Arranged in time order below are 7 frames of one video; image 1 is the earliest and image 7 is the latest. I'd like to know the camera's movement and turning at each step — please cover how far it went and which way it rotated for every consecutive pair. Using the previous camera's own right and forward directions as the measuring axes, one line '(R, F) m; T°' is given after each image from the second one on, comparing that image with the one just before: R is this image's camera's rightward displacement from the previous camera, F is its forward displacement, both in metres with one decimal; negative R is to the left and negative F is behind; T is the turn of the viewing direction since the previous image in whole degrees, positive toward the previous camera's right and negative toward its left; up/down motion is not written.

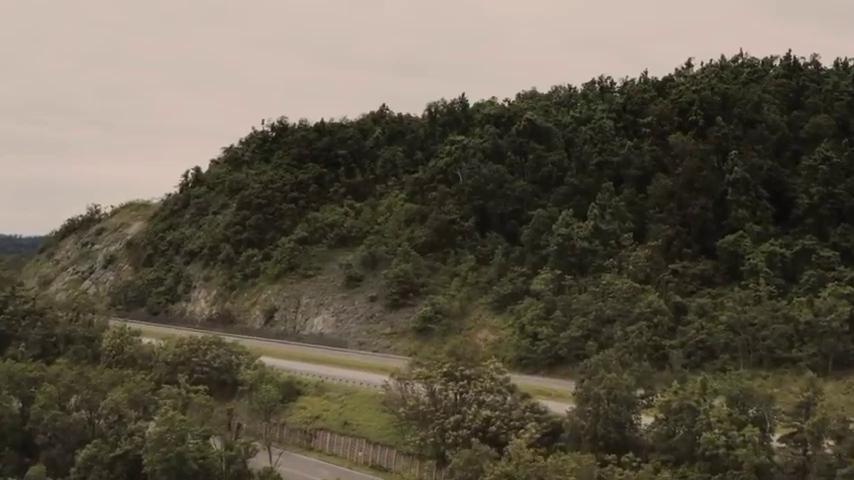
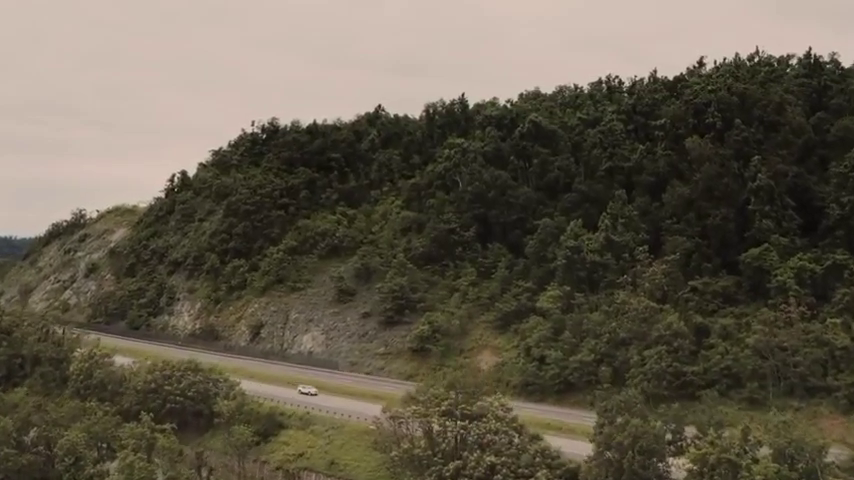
(+0.1, +4.1) m; 0°
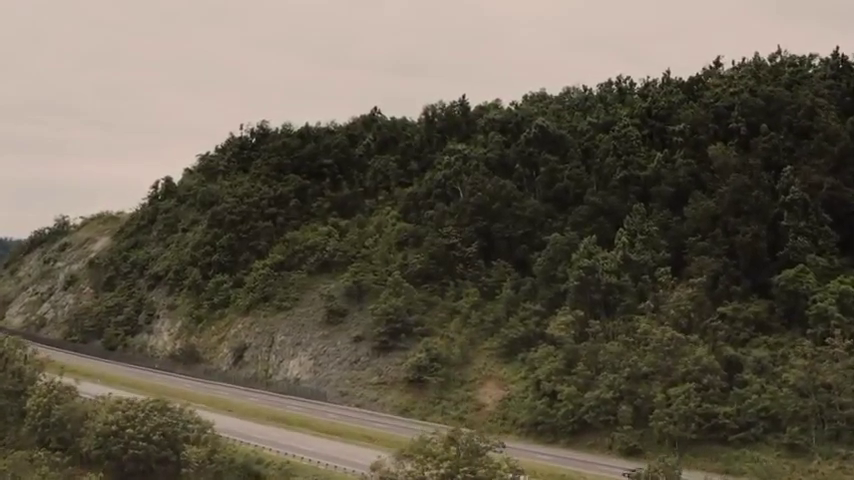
(+0.1, +4.6) m; 0°
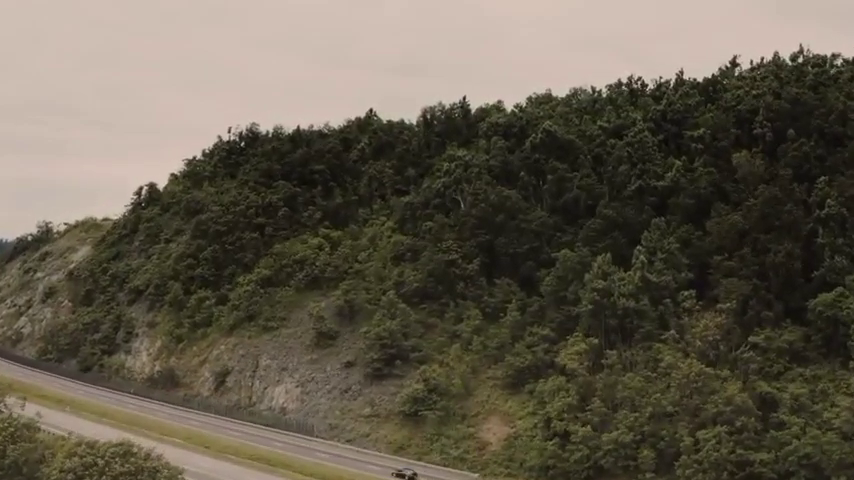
(+0.1, +4.1) m; 0°
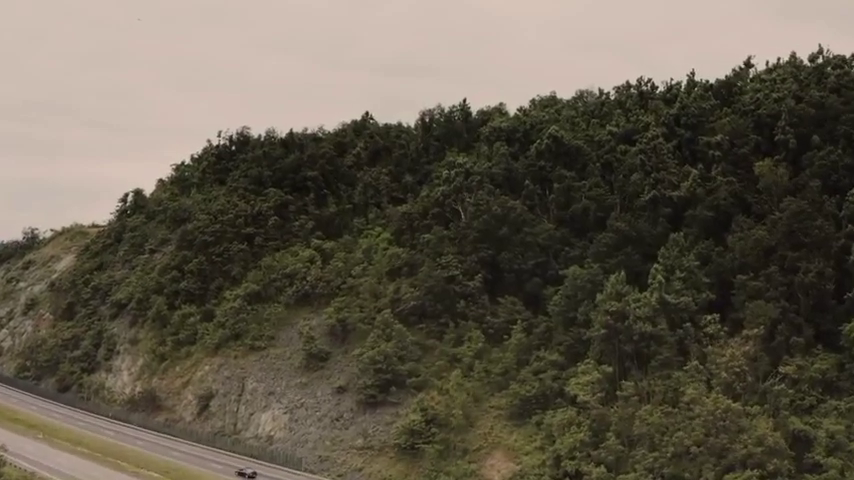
(+0.1, +3.2) m; 0°
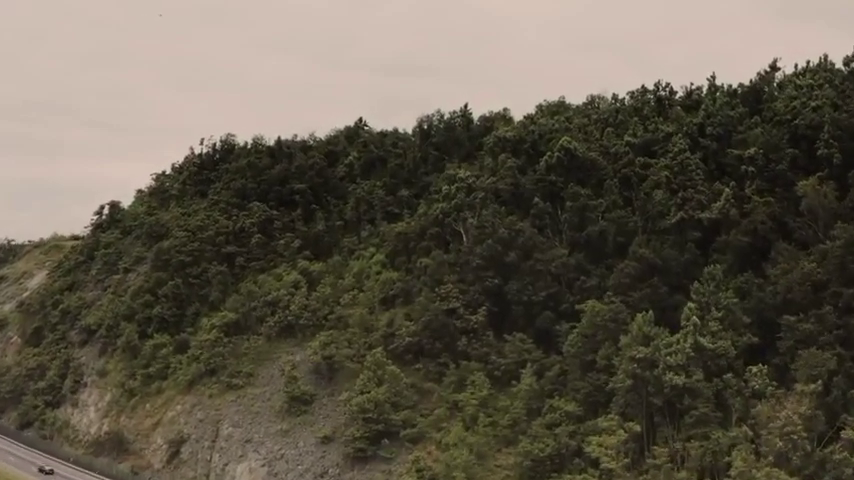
(+0.1, +5.0) m; 0°
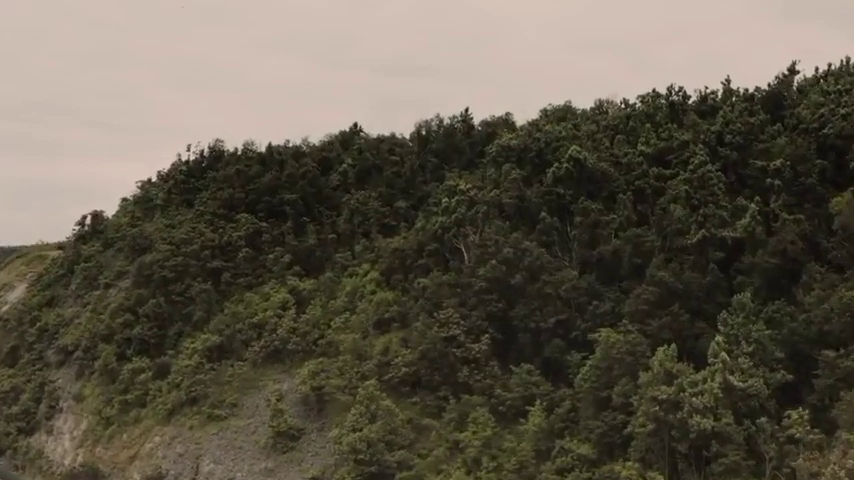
(+0.1, +3.2) m; 0°
